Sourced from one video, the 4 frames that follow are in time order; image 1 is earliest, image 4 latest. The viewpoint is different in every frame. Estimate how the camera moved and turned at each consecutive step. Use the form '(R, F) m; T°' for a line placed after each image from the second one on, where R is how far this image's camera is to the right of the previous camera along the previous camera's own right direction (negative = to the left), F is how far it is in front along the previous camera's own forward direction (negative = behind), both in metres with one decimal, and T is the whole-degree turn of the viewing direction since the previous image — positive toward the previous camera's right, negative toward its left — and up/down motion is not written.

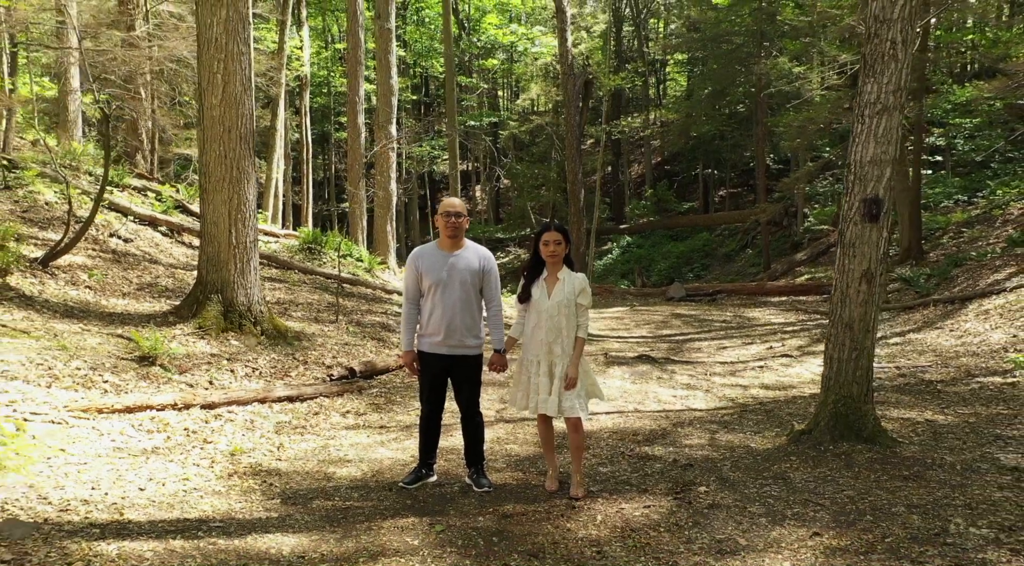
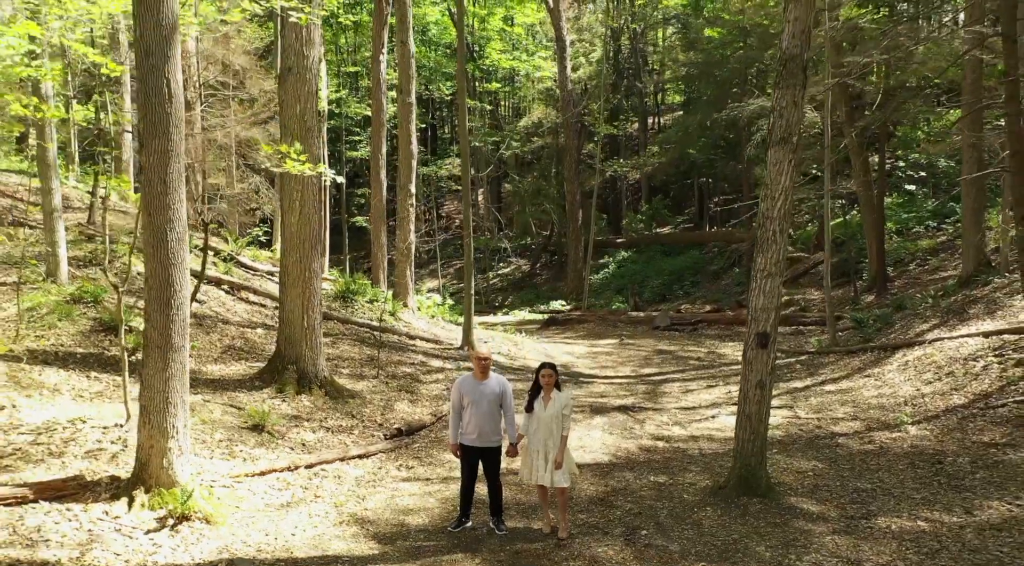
(-0.1, -2.9) m; 0°
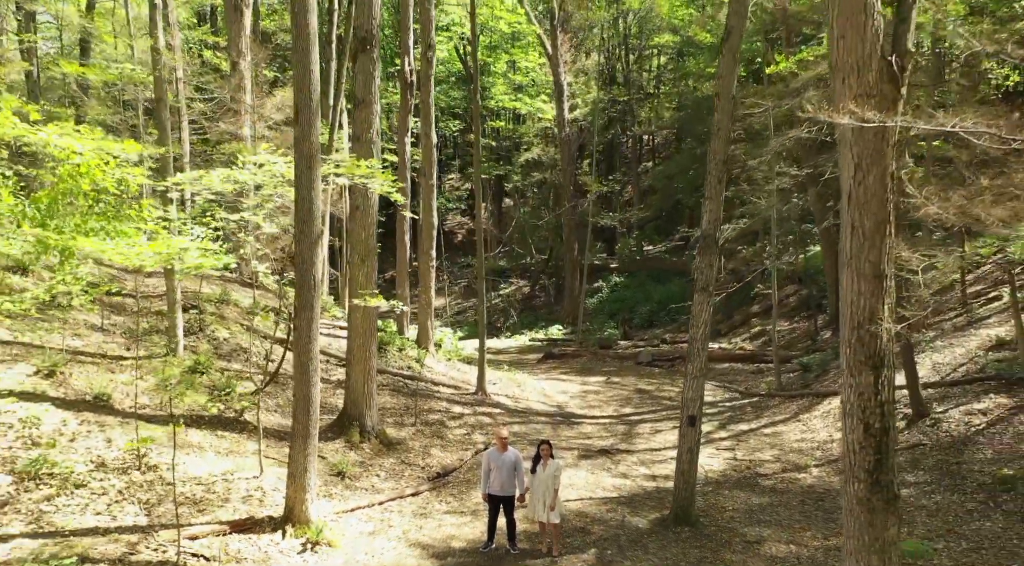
(-0.2, -4.2) m; 0°
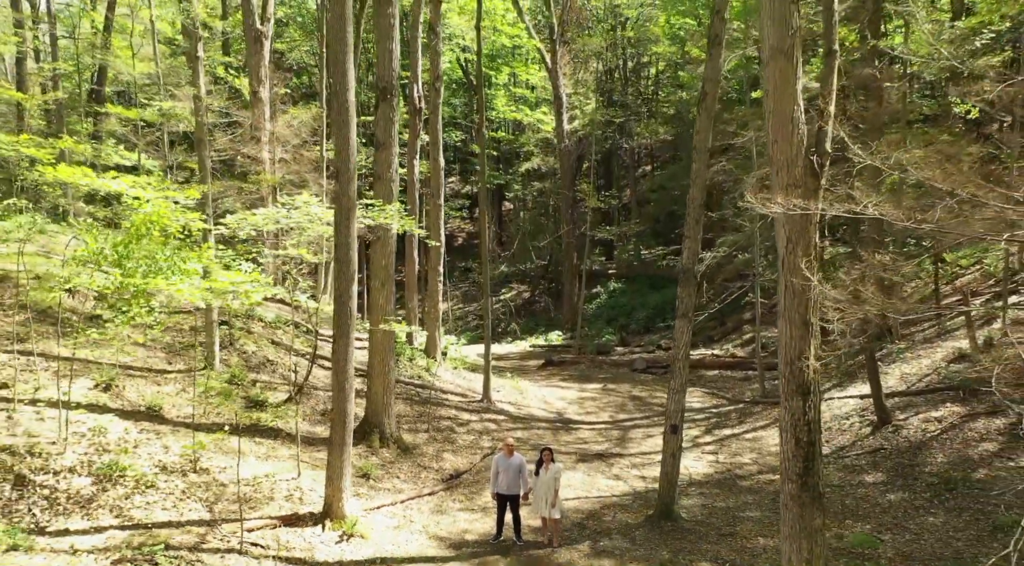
(-0.1, -1.9) m; 0°
